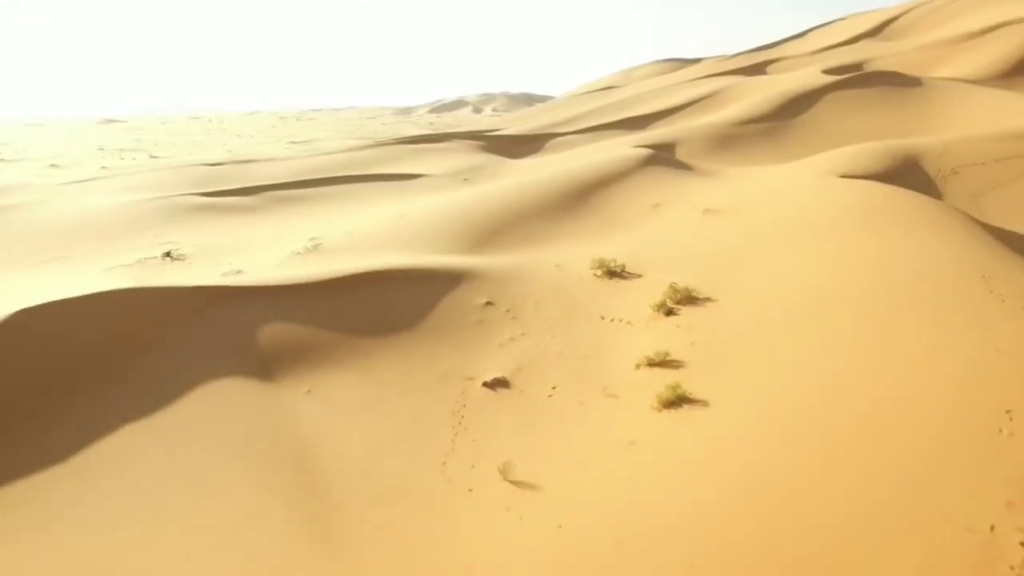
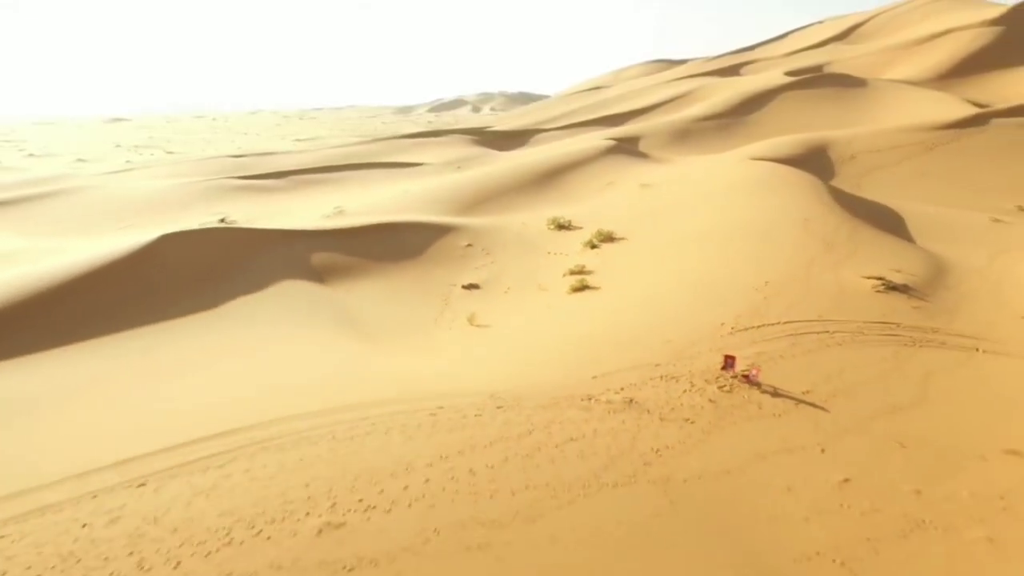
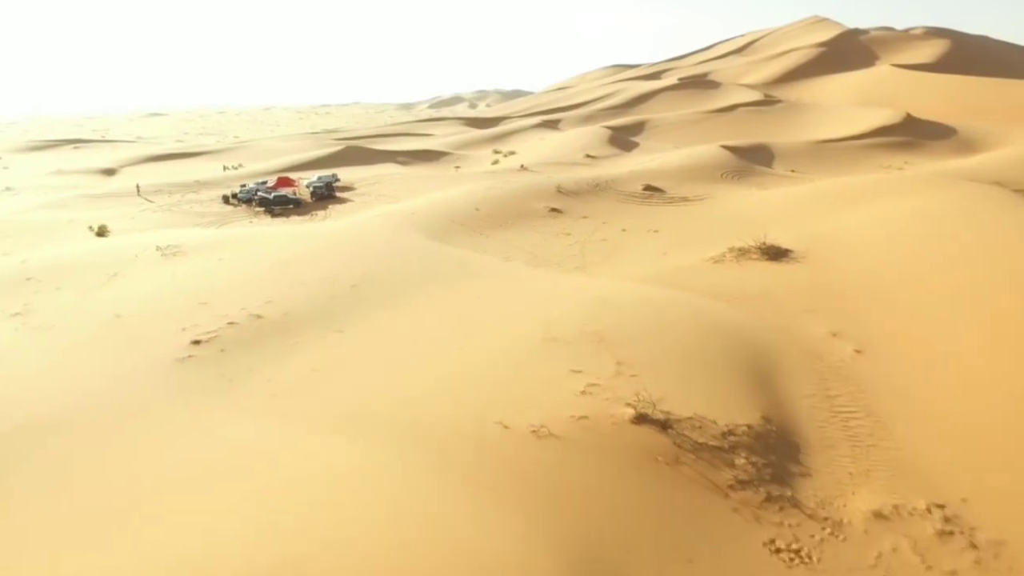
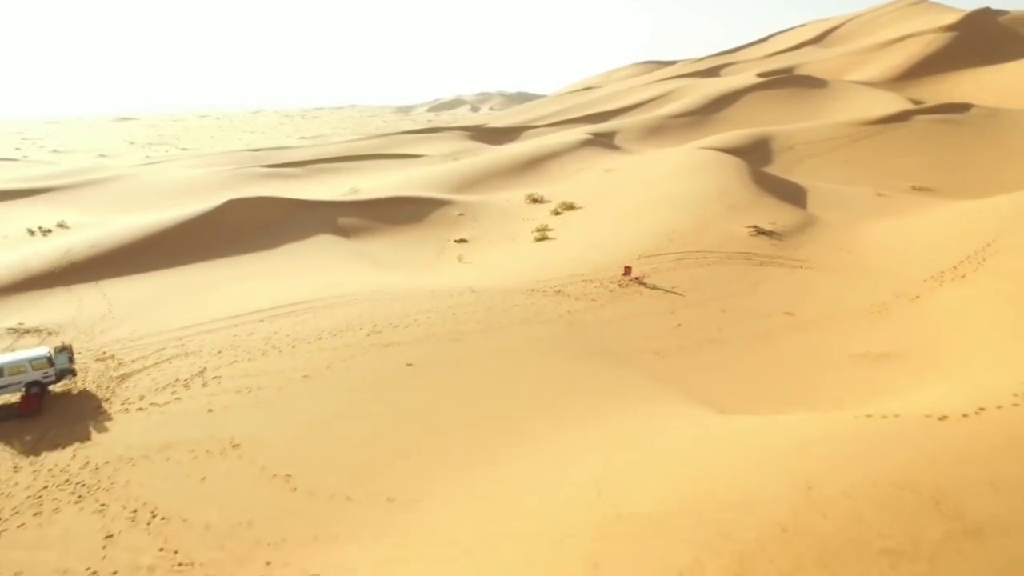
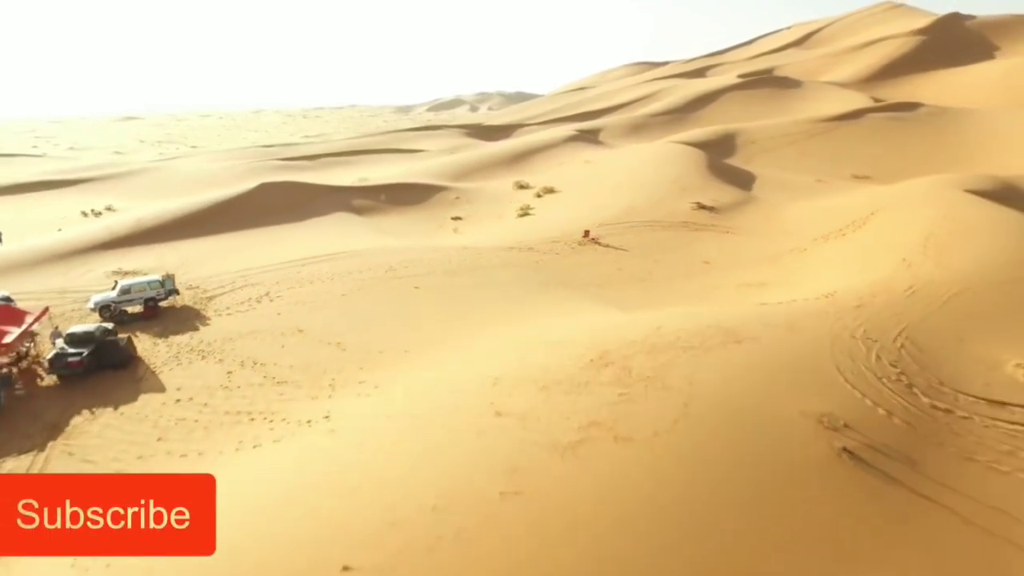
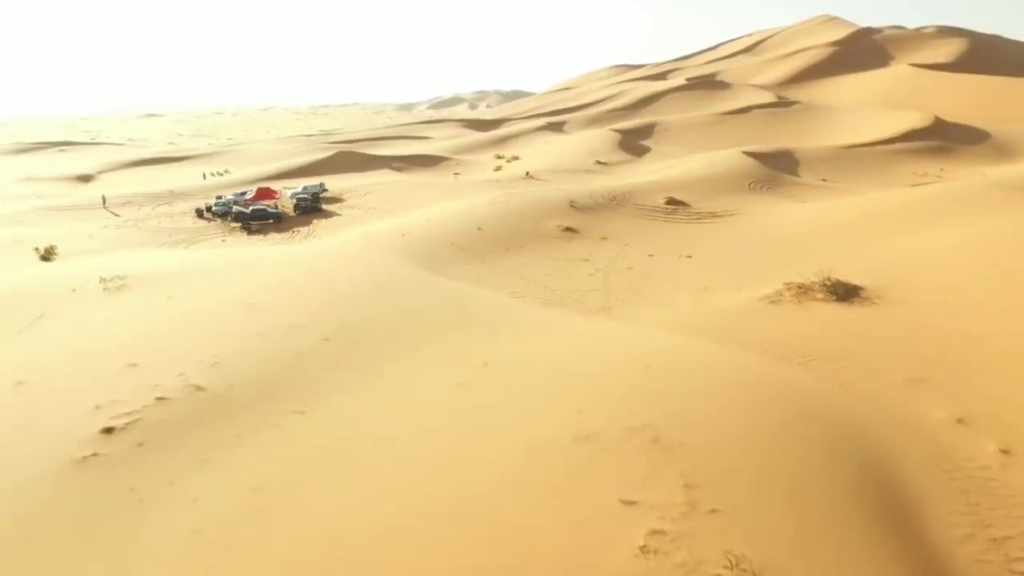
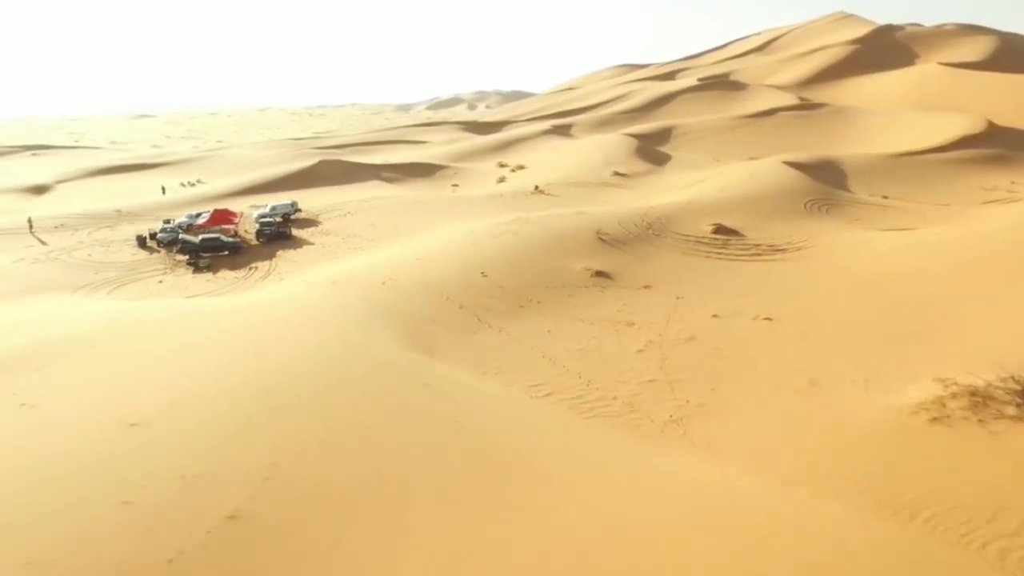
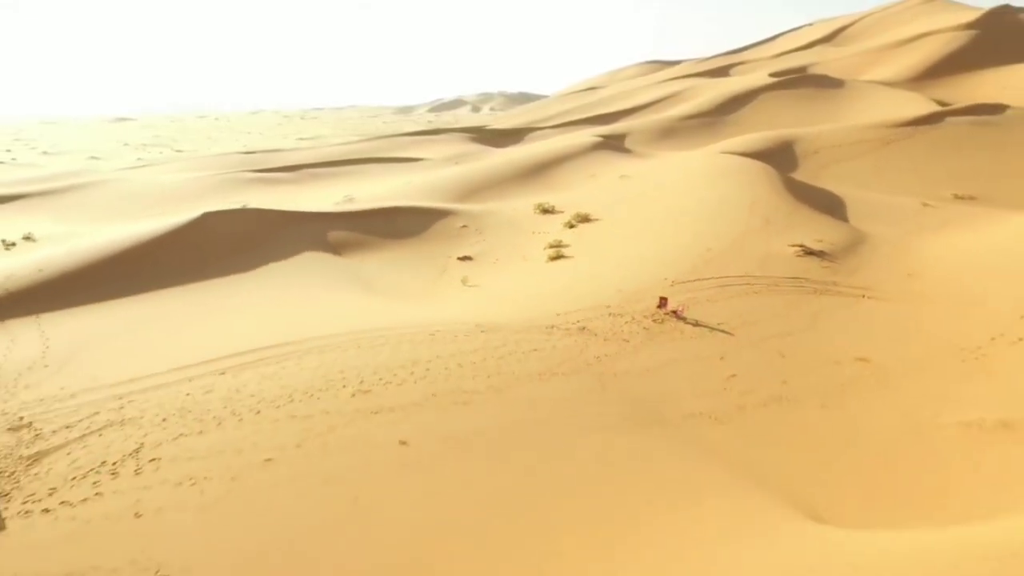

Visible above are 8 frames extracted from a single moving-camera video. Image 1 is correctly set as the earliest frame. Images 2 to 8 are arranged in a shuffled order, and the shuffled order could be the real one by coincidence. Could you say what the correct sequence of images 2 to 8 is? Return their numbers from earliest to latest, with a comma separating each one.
2, 8, 4, 5, 7, 6, 3
